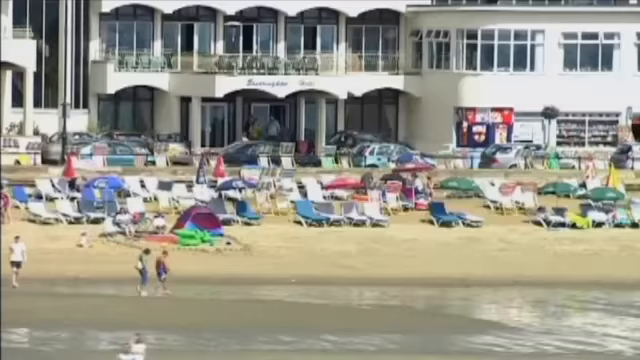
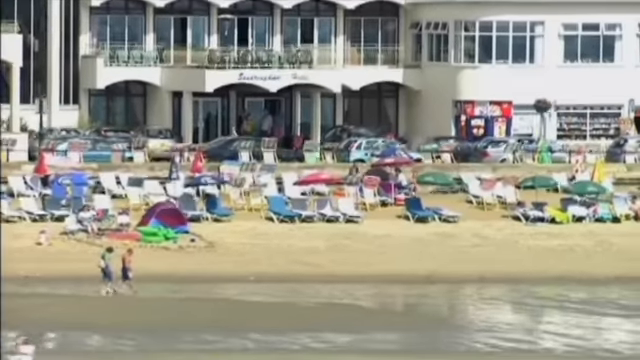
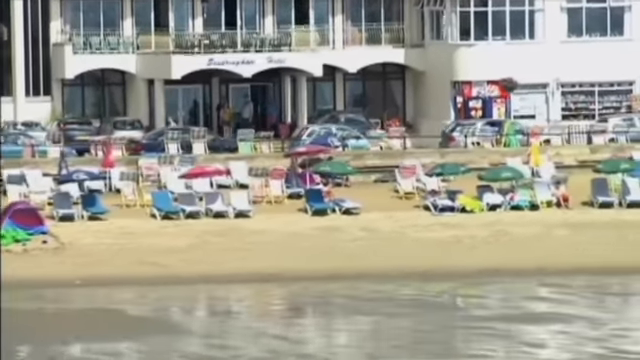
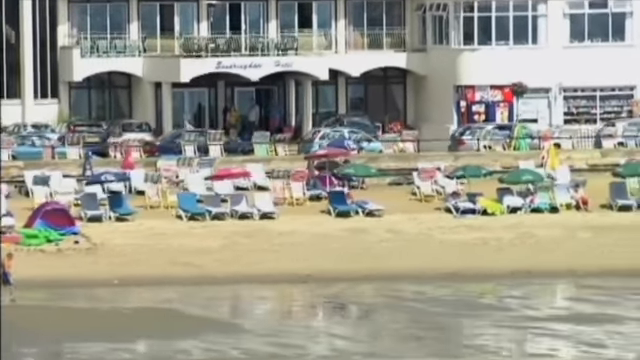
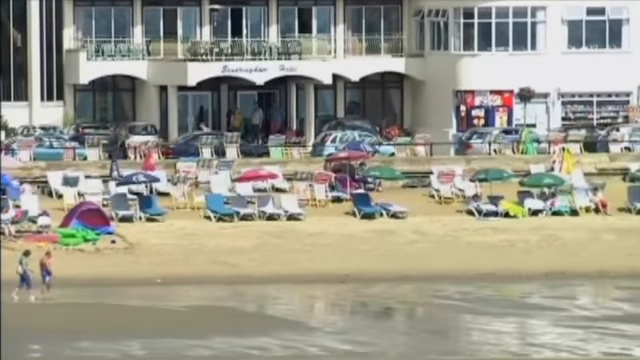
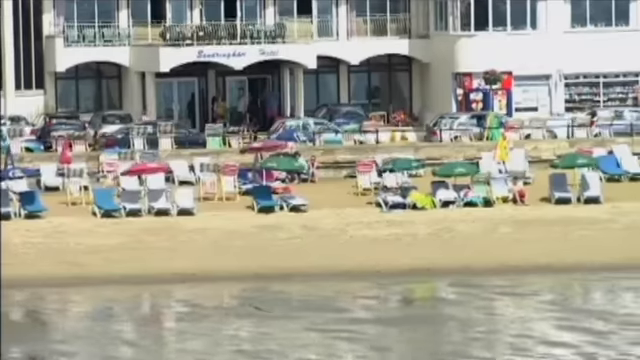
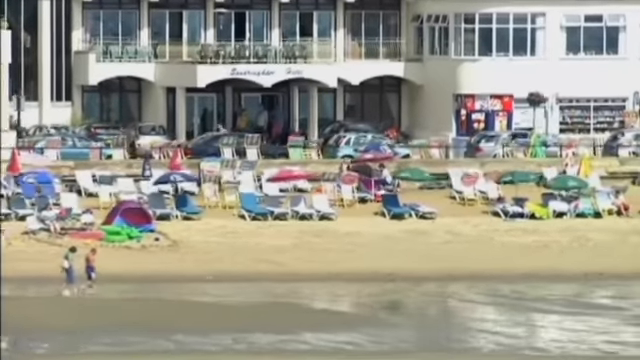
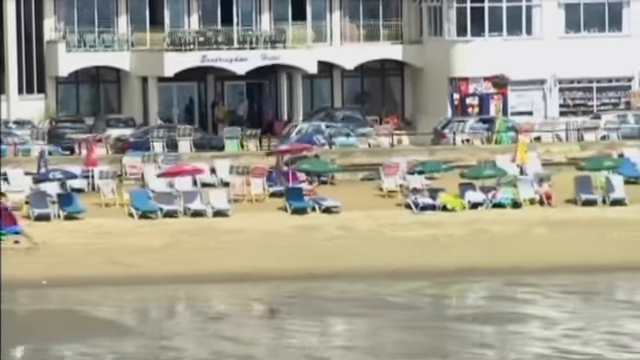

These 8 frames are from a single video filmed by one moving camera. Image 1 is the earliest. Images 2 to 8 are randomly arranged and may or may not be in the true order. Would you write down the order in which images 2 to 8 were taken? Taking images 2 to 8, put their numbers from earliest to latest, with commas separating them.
2, 7, 5, 4, 3, 8, 6
